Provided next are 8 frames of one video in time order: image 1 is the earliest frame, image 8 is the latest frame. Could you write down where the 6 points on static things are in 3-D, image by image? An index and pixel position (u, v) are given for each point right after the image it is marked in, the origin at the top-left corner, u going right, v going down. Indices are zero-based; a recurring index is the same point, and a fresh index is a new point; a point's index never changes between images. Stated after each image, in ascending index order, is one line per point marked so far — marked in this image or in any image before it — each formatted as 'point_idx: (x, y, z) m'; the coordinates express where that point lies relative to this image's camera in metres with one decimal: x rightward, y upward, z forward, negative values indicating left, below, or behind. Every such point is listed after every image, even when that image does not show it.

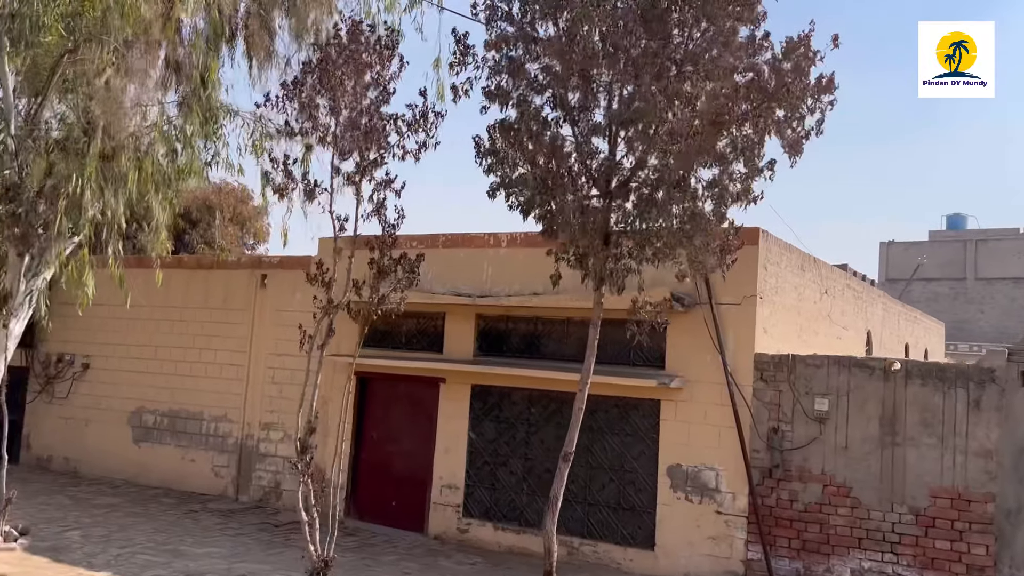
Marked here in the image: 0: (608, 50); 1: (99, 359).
0: (+0.7, +1.7, +6.0) m
1: (-6.0, -1.0, +12.3) m
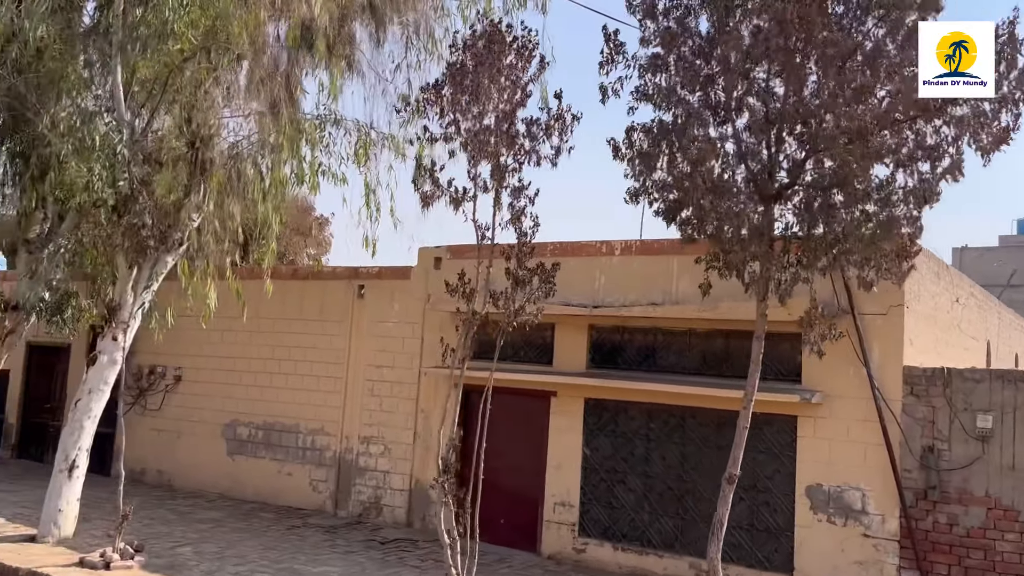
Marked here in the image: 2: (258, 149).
0: (+1.7, +1.6, +5.7) m
1: (-4.6, -1.2, +12.2) m
2: (-2.7, +1.4, +9.1) m
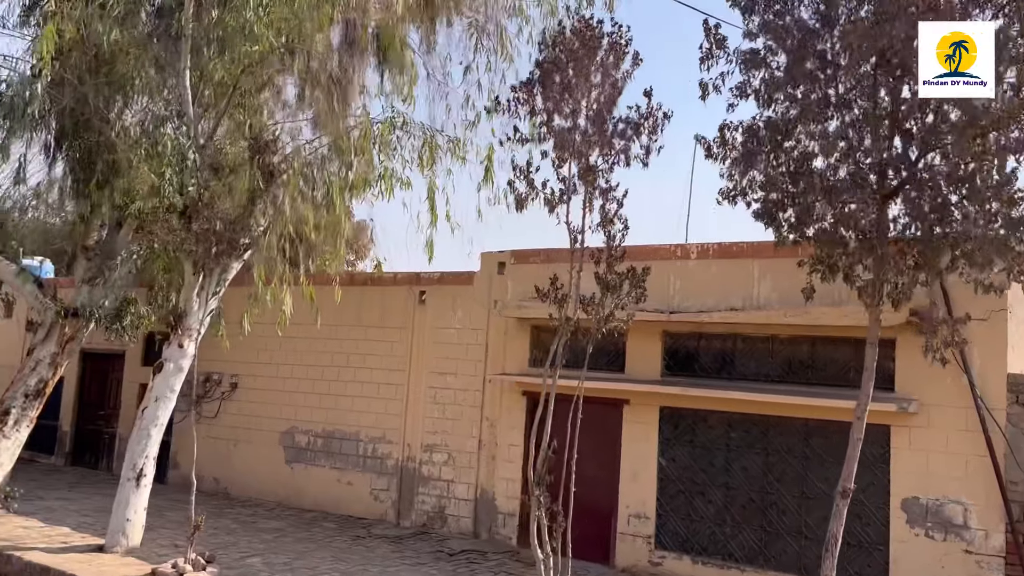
0: (+2.3, +1.6, +5.4) m
1: (-3.8, -1.3, +12.1) m
2: (-1.9, +1.4, +8.9) m
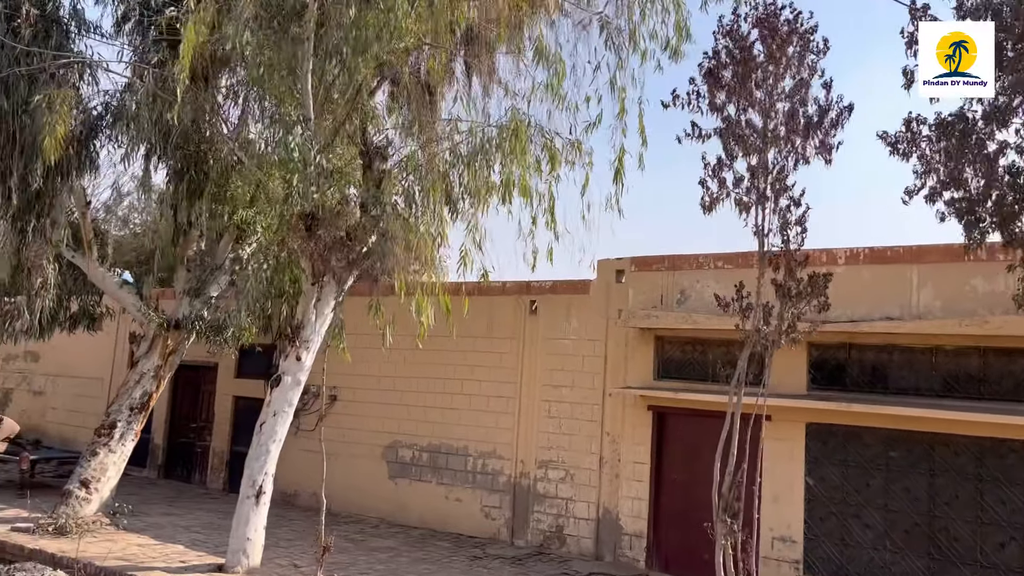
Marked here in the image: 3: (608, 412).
0: (+3.4, +1.6, +4.9) m
1: (-2.3, -1.4, +11.9) m
2: (-0.6, +1.3, +8.6) m
3: (+1.1, -1.4, +9.5) m
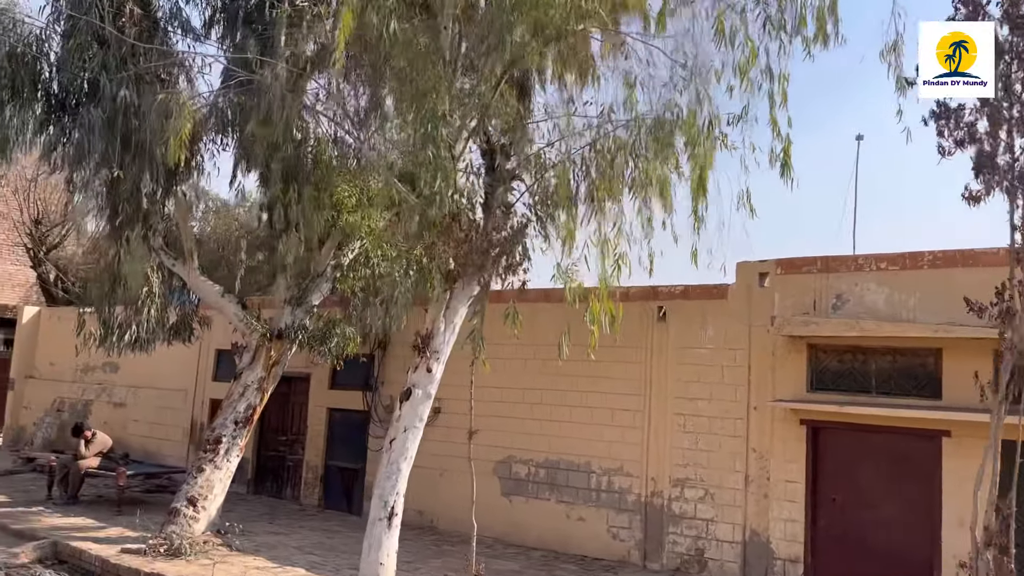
0: (+4.7, +1.6, +4.1) m
1: (-0.8, -1.5, +11.3) m
2: (+0.7, +1.2, +8.0) m
3: (+2.5, -1.4, +8.8) m
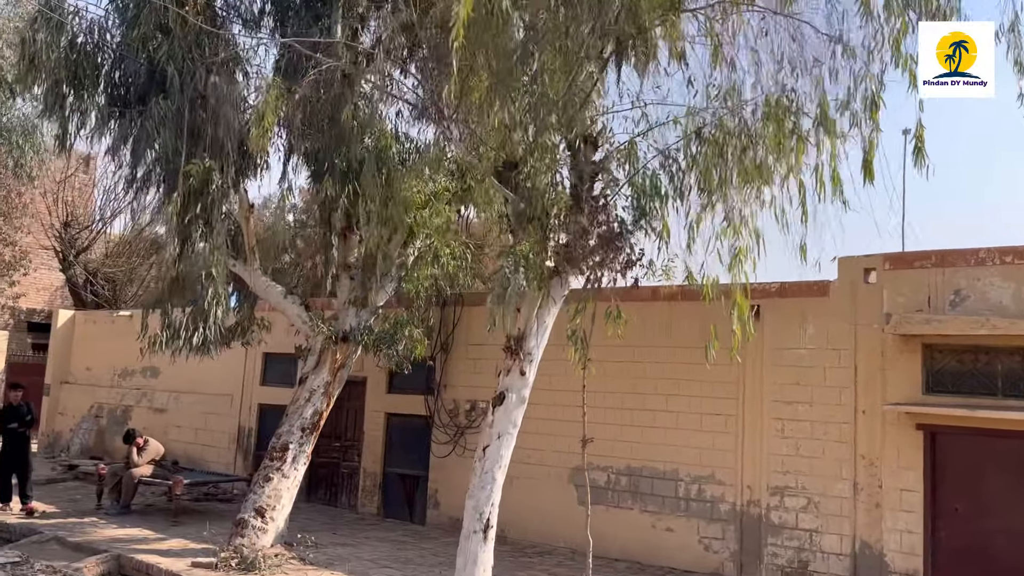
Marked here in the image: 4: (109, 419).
0: (+5.5, +1.6, +3.6) m
1: (+0.2, -1.5, +10.8) m
2: (+1.6, +1.2, +7.5) m
3: (+3.4, -1.4, +8.3) m
4: (-8.2, -2.7, +17.3) m
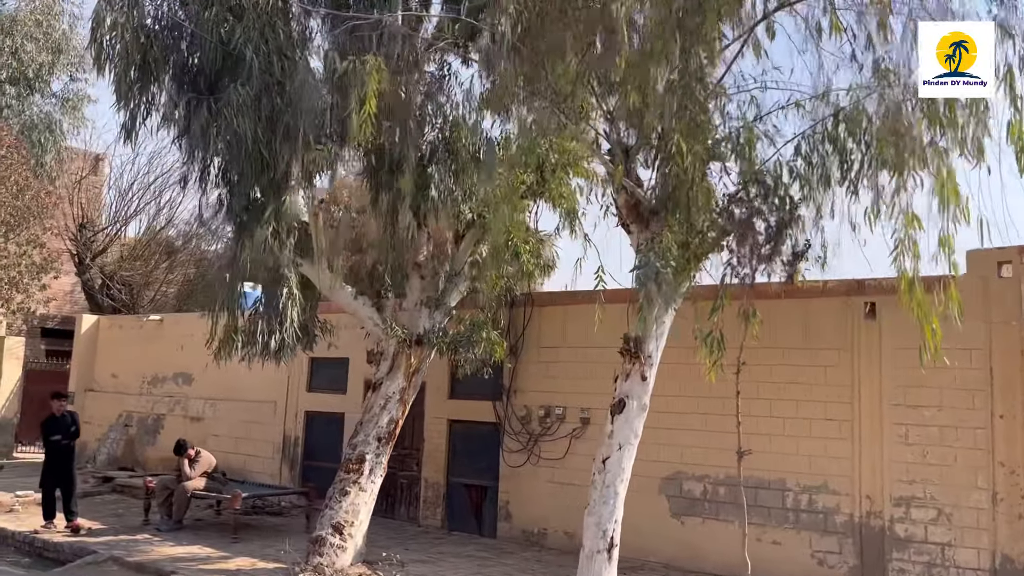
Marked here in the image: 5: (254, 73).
0: (+6.5, +1.7, +3.0) m
1: (+1.1, -1.5, +10.2) m
2: (+2.6, +1.3, +6.9) m
3: (+4.4, -1.3, +7.7) m
4: (-7.3, -2.7, +16.6) m
5: (-2.5, +2.1, +8.2) m
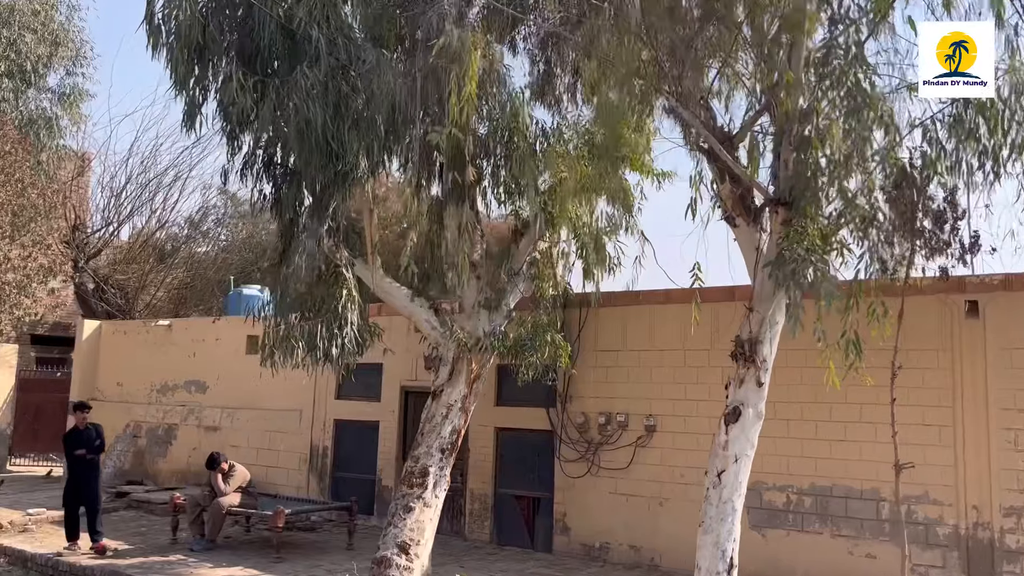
0: (+7.4, +1.8, +2.7) m
1: (+1.8, -1.5, +9.7) m
2: (+3.4, +1.3, +6.4) m
3: (+5.2, -1.3, +7.2) m
4: (-6.7, -2.8, +15.8) m
5: (-1.8, +2.1, +7.6) m
